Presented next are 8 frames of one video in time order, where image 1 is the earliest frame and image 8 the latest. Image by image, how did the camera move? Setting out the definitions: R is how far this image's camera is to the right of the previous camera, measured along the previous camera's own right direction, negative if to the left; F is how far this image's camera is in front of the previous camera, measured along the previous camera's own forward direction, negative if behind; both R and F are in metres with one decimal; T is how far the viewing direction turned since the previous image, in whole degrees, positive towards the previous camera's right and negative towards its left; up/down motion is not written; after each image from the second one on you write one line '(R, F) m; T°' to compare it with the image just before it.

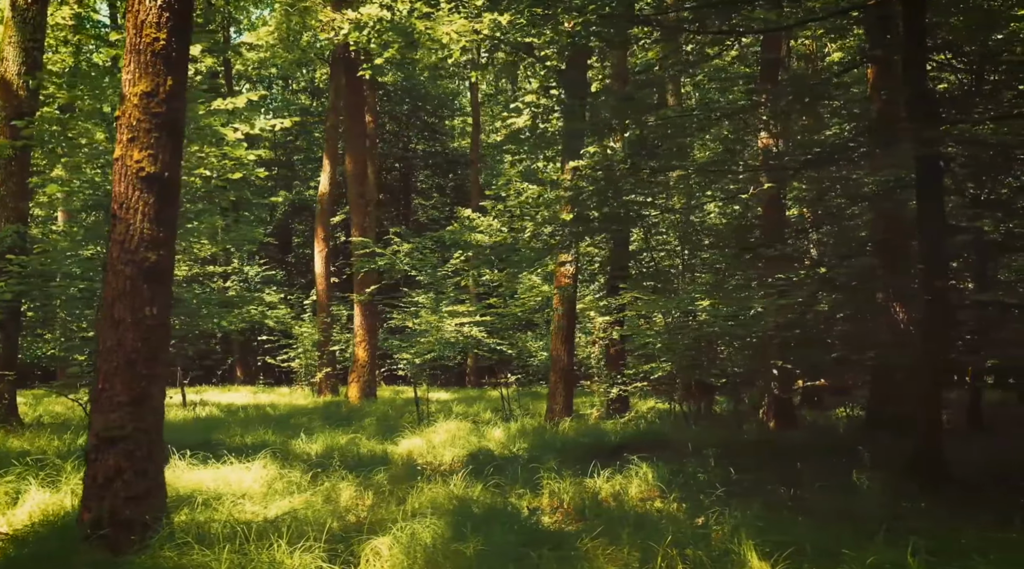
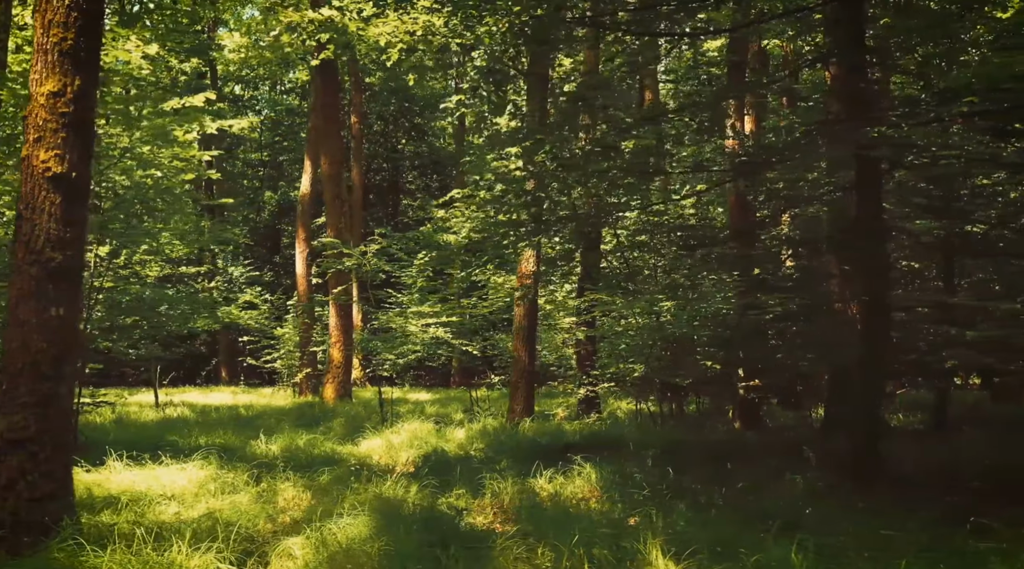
(+0.4, 0.0) m; +1°
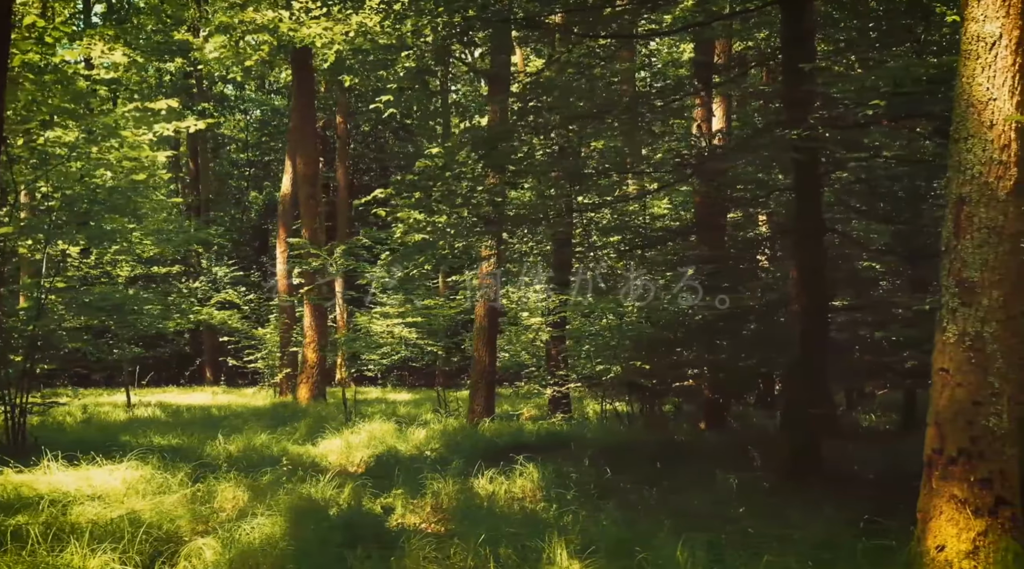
(+0.4, 0.0) m; +1°
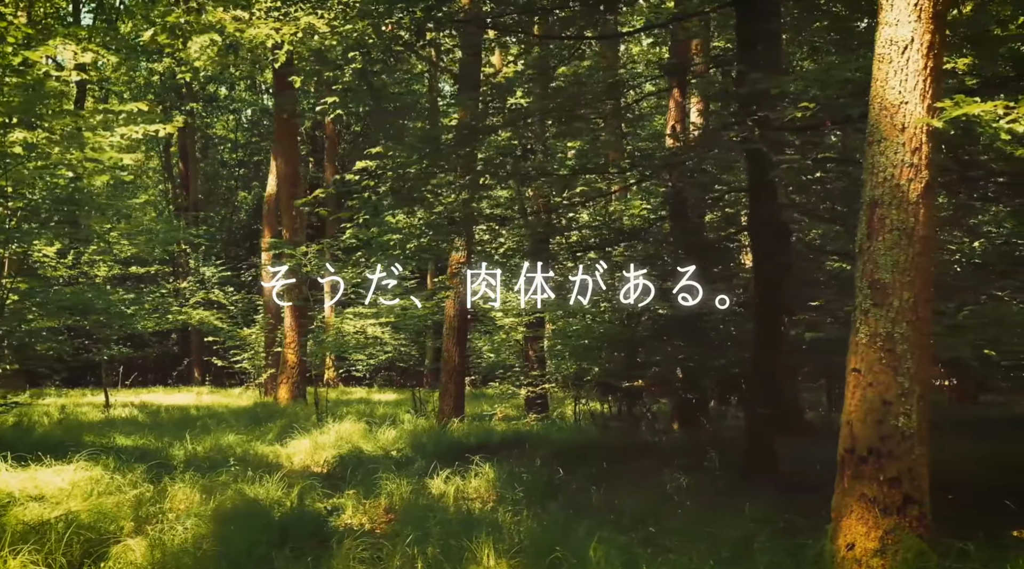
(+0.3, 0.0) m; +1°
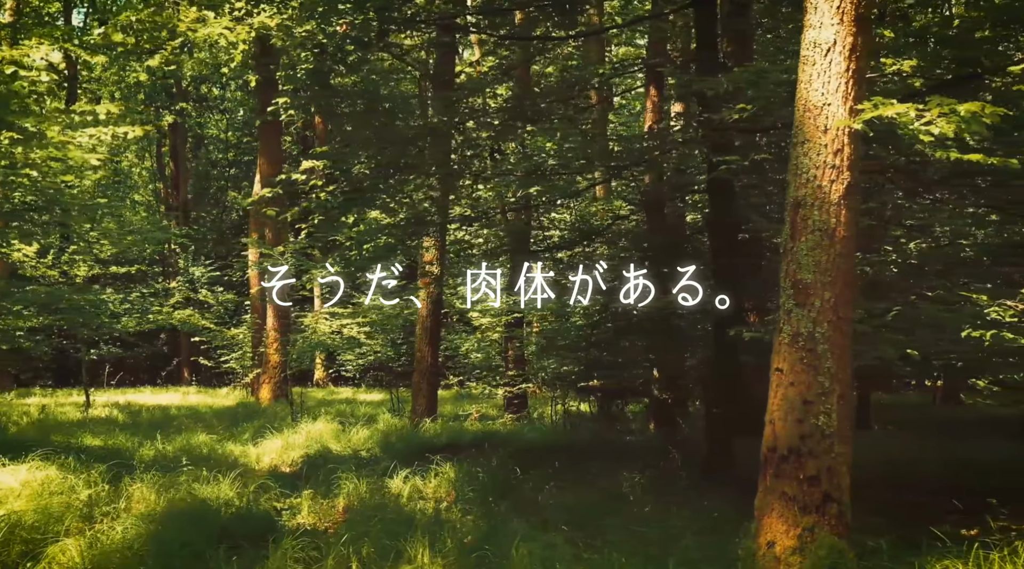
(+0.3, 0.0) m; +1°
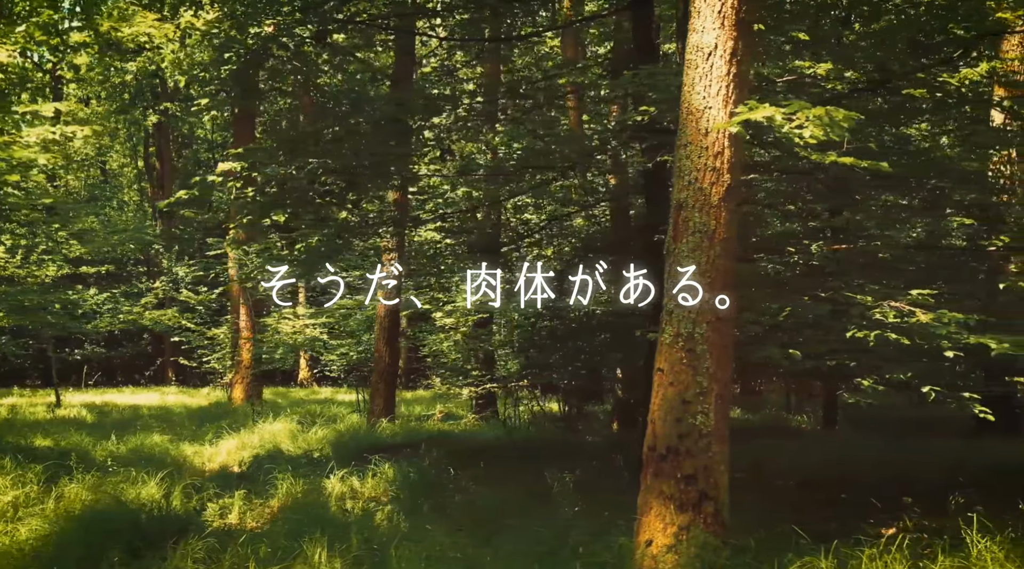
(+0.4, 0.0) m; +1°
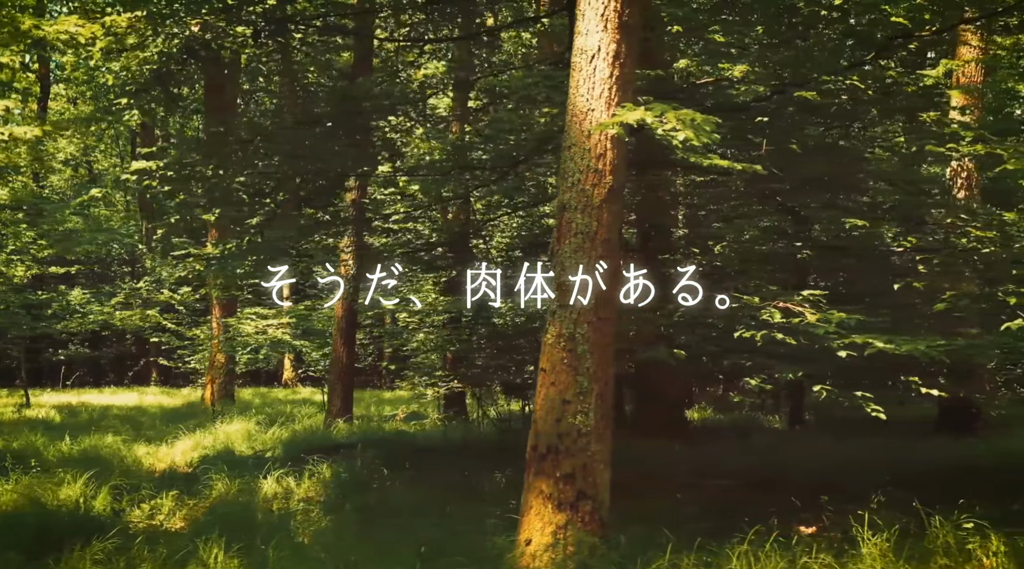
(+0.4, 0.0) m; +1°
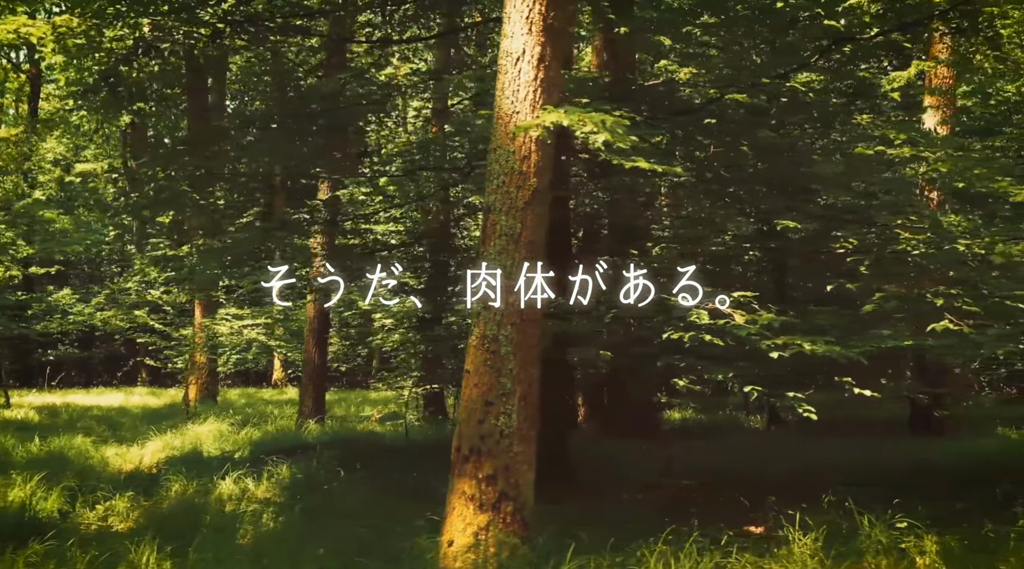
(+0.3, 0.0) m; +1°
